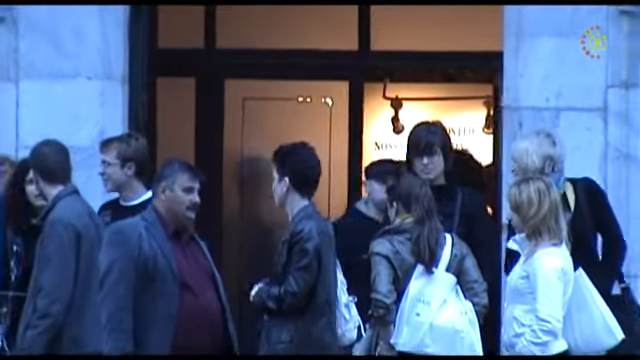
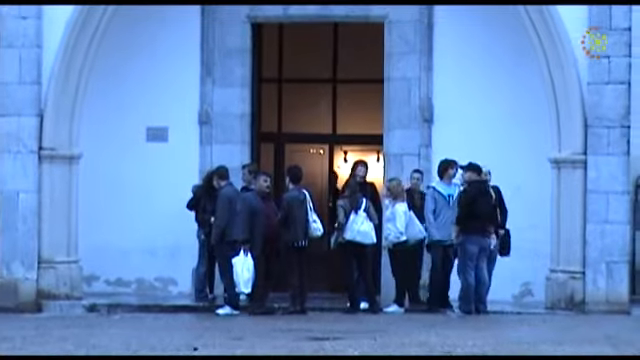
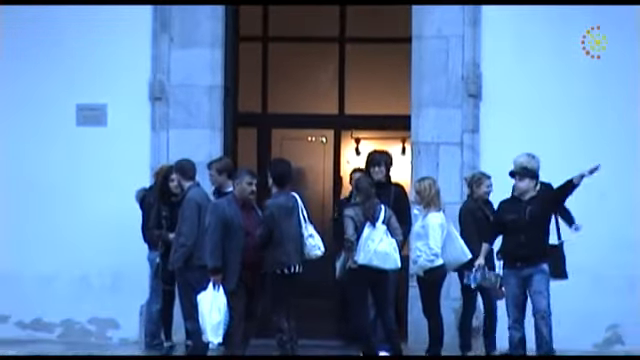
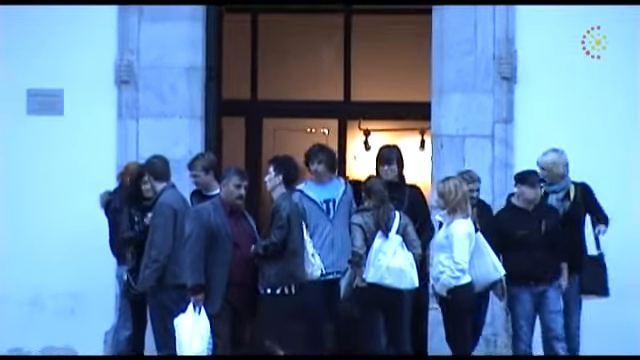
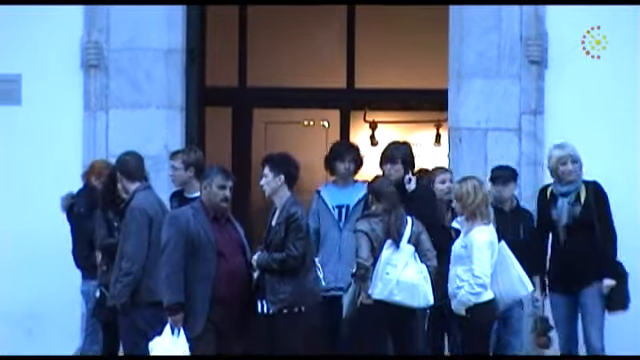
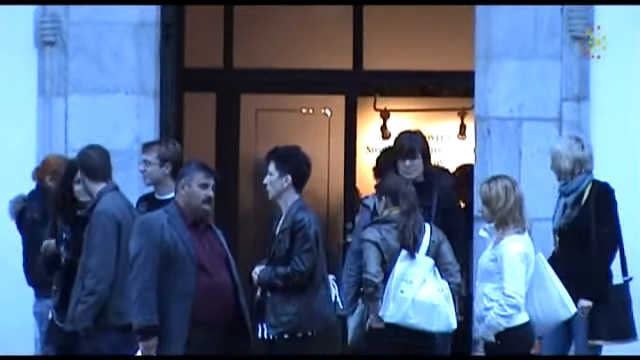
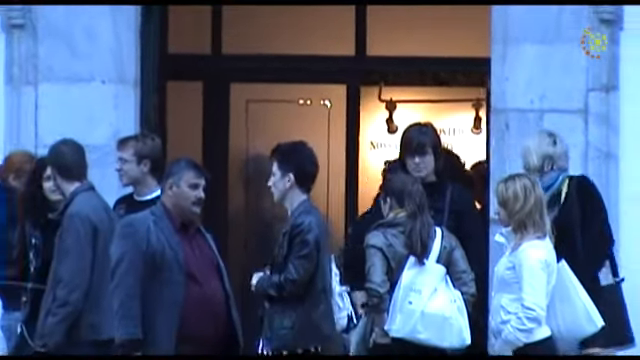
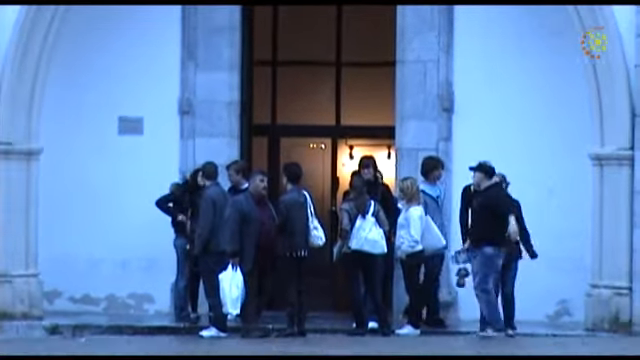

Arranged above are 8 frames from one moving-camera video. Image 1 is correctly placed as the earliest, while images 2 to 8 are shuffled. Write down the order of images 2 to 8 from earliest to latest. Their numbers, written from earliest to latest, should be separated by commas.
7, 6, 5, 4, 3, 8, 2
